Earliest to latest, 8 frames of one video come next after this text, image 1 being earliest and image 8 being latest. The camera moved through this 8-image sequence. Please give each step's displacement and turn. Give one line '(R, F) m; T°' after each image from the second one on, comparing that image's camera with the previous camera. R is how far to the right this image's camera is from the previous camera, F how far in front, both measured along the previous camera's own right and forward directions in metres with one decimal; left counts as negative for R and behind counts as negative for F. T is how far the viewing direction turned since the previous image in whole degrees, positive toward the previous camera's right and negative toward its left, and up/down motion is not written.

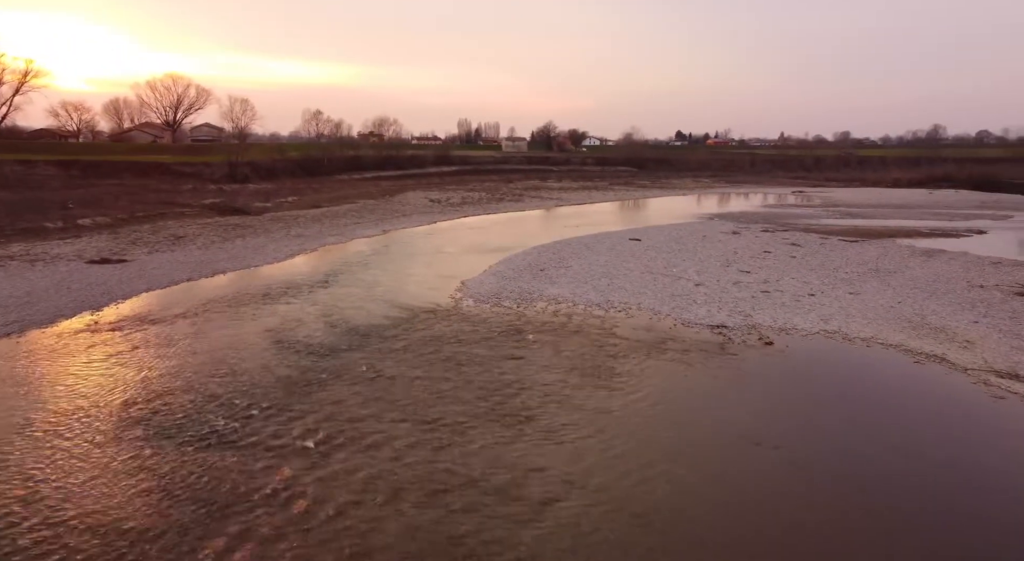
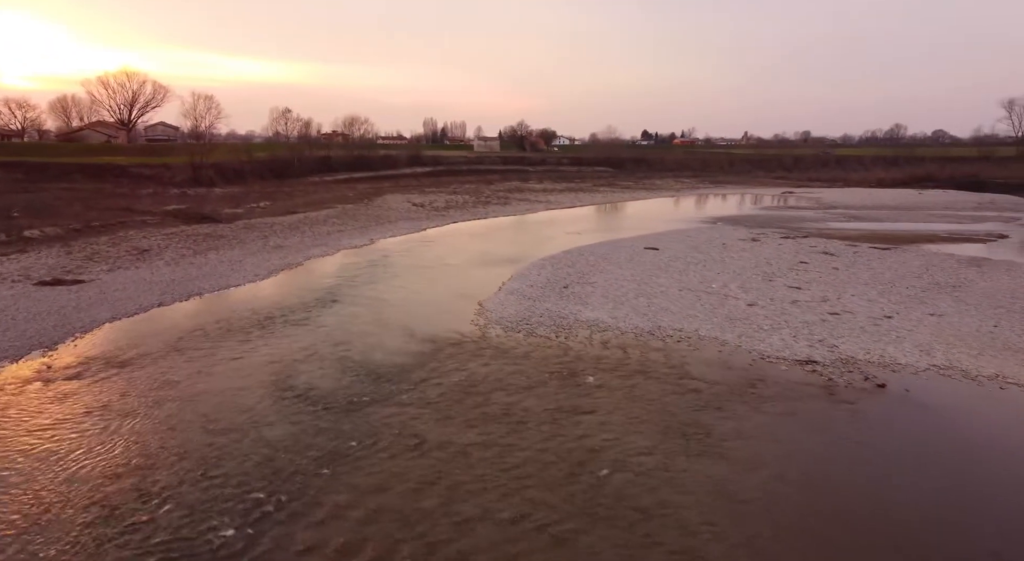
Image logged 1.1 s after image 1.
(-1.3, +1.8) m; +3°
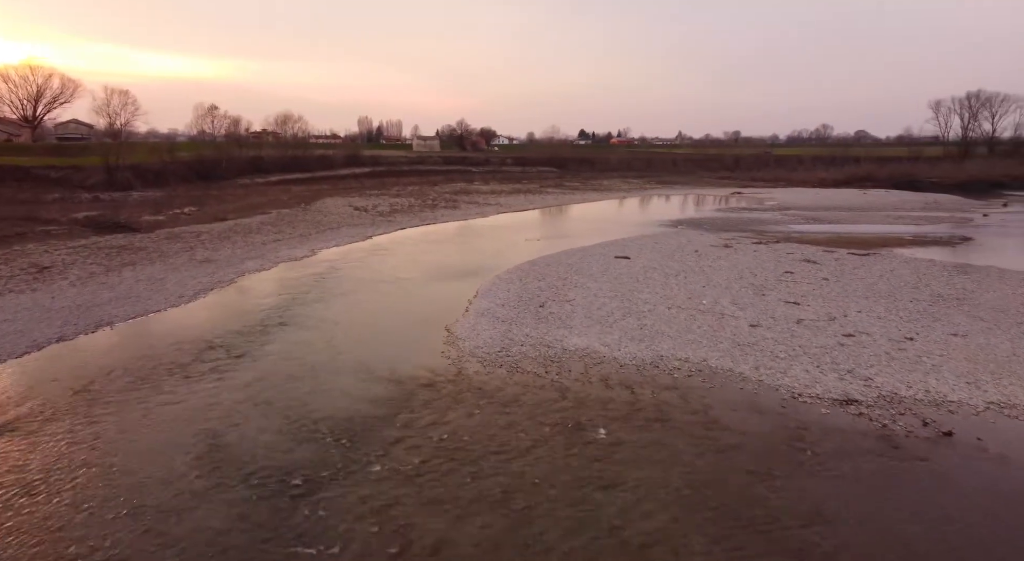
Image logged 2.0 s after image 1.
(-0.6, +1.7) m; +6°
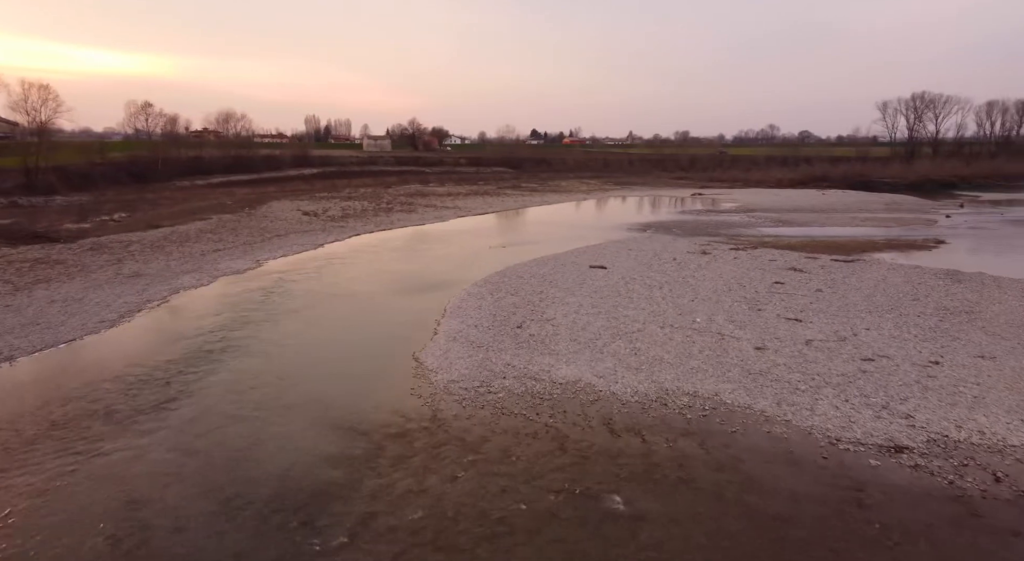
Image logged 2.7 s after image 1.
(-0.4, +1.5) m; +4°
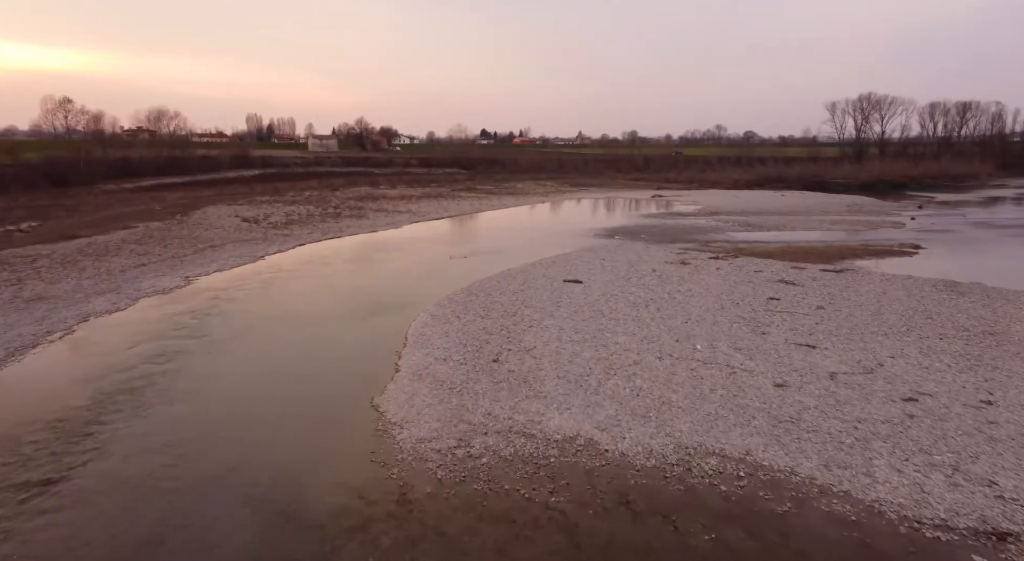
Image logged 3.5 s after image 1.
(-0.4, +1.8) m; +5°
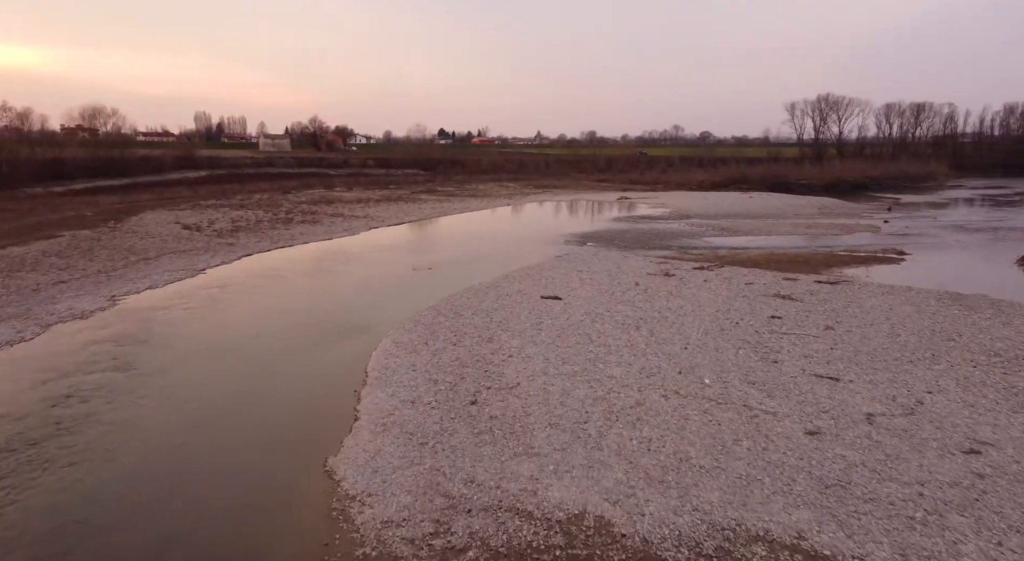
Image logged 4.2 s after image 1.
(-0.3, +1.6) m; +4°
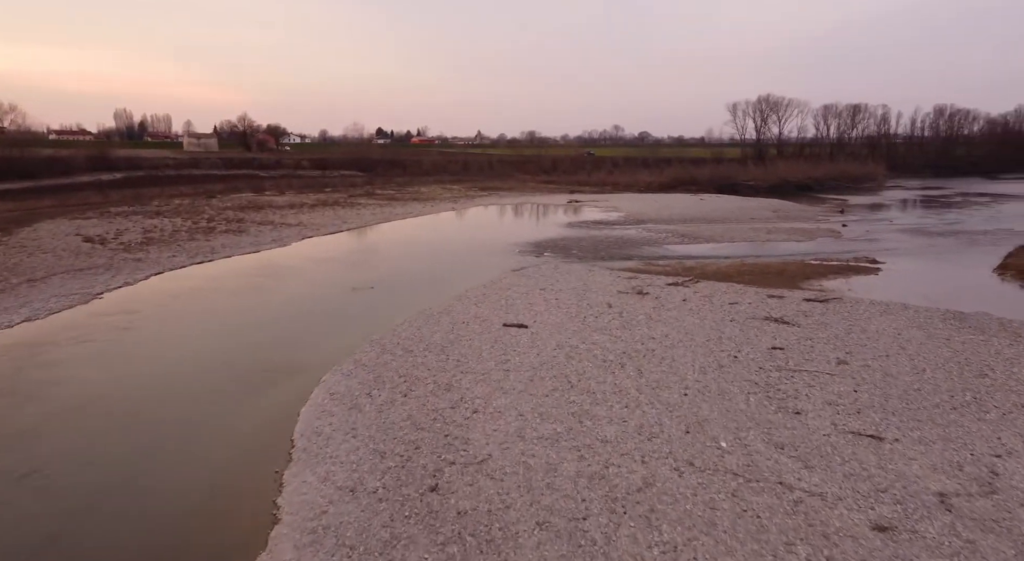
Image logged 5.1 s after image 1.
(-0.3, +2.1) m; +6°
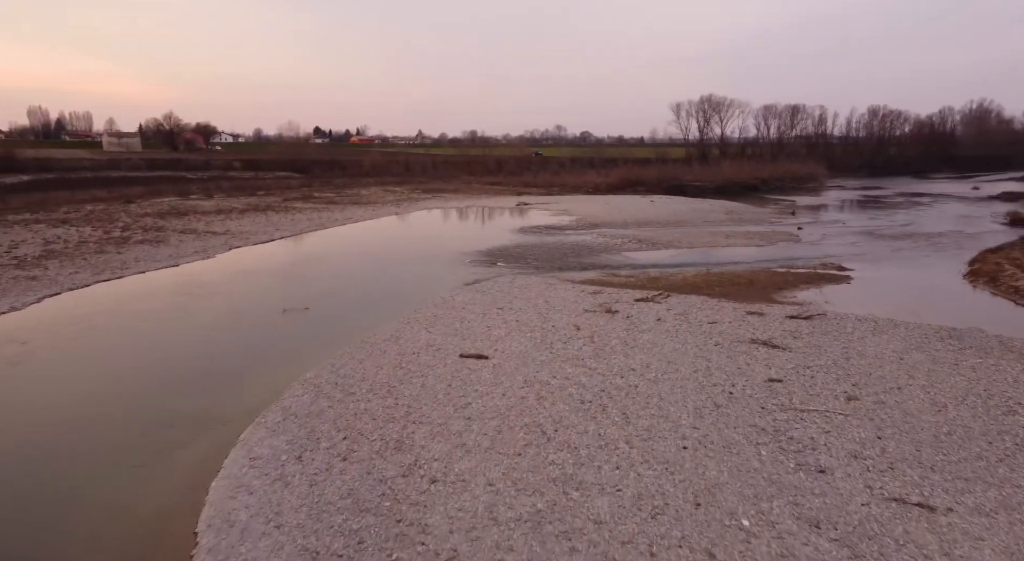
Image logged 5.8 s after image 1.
(-0.2, +1.7) m; +5°
